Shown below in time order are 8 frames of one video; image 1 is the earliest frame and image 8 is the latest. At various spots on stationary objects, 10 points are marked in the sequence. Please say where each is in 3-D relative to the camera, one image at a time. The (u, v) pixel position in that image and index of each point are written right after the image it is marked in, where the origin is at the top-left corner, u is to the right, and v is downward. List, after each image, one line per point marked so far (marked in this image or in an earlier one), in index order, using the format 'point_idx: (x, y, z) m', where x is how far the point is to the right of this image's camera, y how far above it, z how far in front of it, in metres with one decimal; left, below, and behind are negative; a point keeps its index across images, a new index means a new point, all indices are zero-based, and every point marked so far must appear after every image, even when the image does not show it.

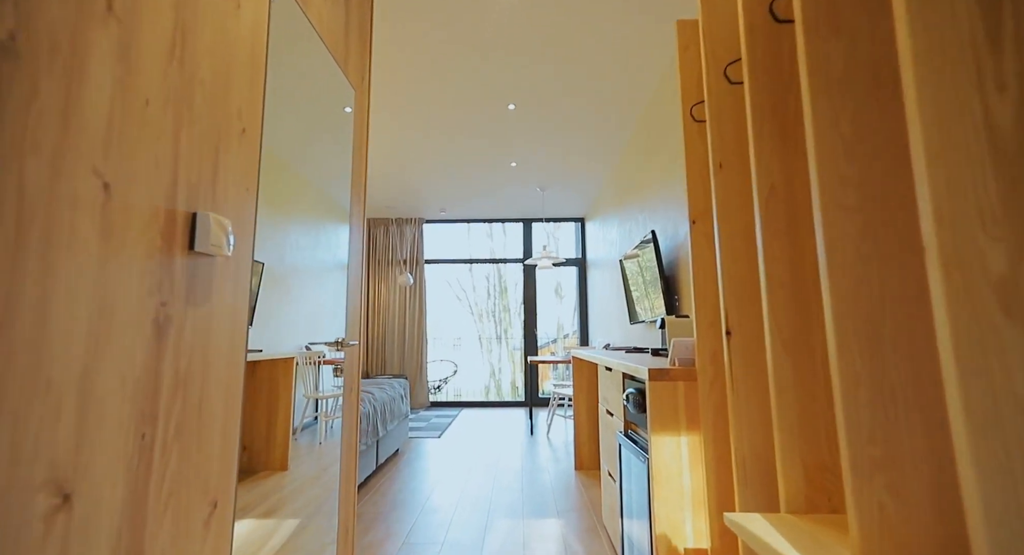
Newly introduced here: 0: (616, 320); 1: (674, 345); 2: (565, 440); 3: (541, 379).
0: (+1.1, -0.4, +4.7) m
1: (+0.5, -0.2, +1.4) m
2: (+0.5, -1.6, +4.5) m
3: (+0.4, -1.5, +6.5) m
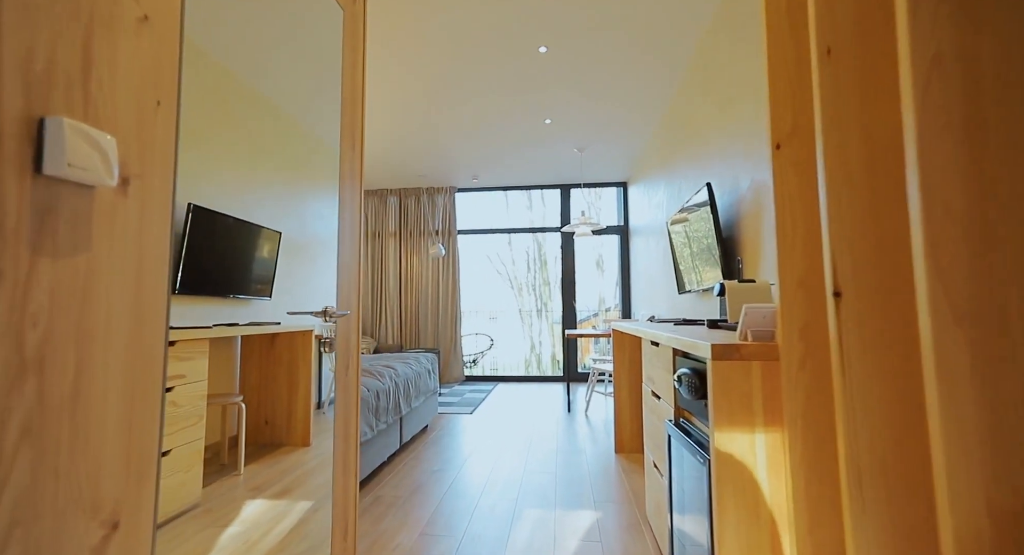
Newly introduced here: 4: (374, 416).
0: (+1.4, -0.1, +4.3) m
1: (+0.6, -0.1, +1.1) m
2: (+0.9, -1.3, +4.2) m
3: (+1.0, -1.0, +6.2) m
4: (-0.7, -0.7, +2.4) m
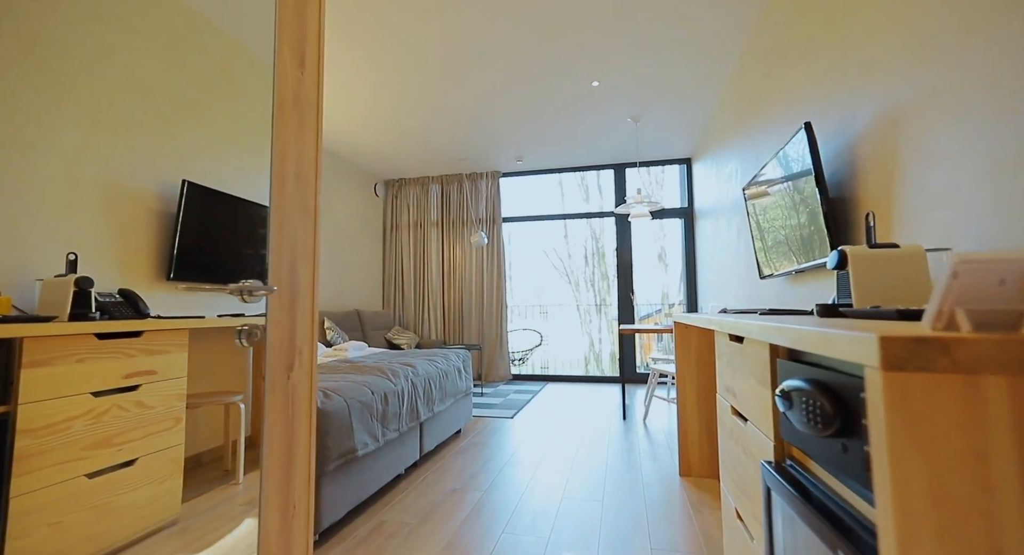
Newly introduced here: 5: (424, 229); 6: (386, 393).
0: (+1.8, 0.0, +3.6) m
1: (+0.5, 0.0, +0.5) m
2: (+1.2, -1.2, +3.6) m
3: (+1.6, -0.9, +5.6) m
4: (-0.6, -0.7, +2.0) m
5: (-1.2, +0.7, +6.2) m
6: (-0.6, -0.5, +2.1) m
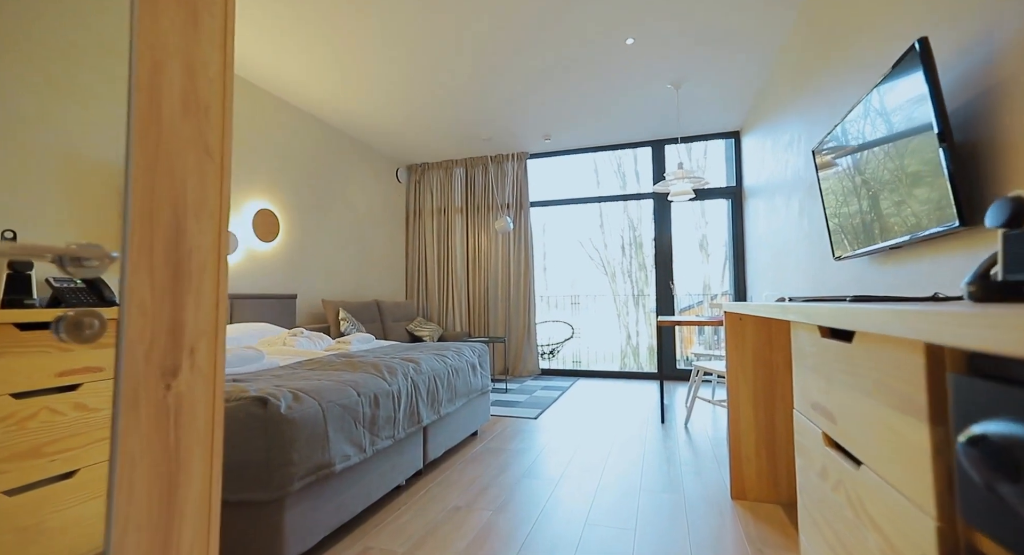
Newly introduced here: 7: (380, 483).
0: (+1.9, +0.1, +3.1) m
1: (+0.4, 0.0, +0.1) m
2: (+1.4, -1.1, +3.1) m
3: (+1.9, -0.8, +5.1) m
4: (-0.6, -0.6, +1.7) m
5: (-0.8, +0.8, +5.9) m
6: (-0.5, -0.5, +1.8) m
7: (-0.5, -0.8, +1.8) m
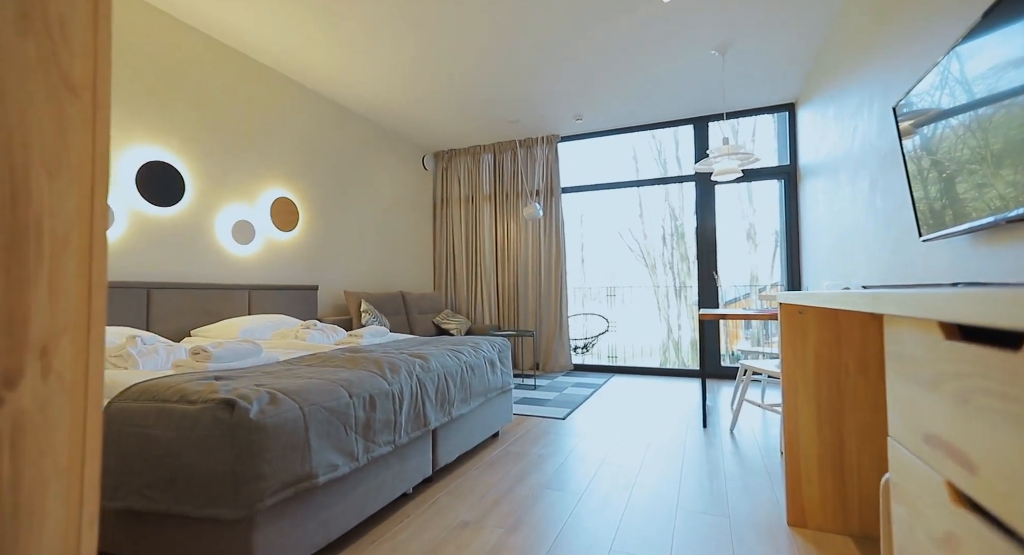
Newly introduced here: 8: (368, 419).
0: (+2.1, +0.2, +2.7) m
1: (+0.3, +0.1, -0.1) m
2: (+1.6, -1.0, +2.8) m
3: (+2.2, -0.7, +4.7) m
4: (-0.5, -0.5, +1.5) m
5: (-0.5, +0.9, +5.7) m
6: (-0.5, -0.4, +1.6) m
7: (-0.5, -0.8, +1.6) m
8: (-0.5, -0.5, +1.6) m
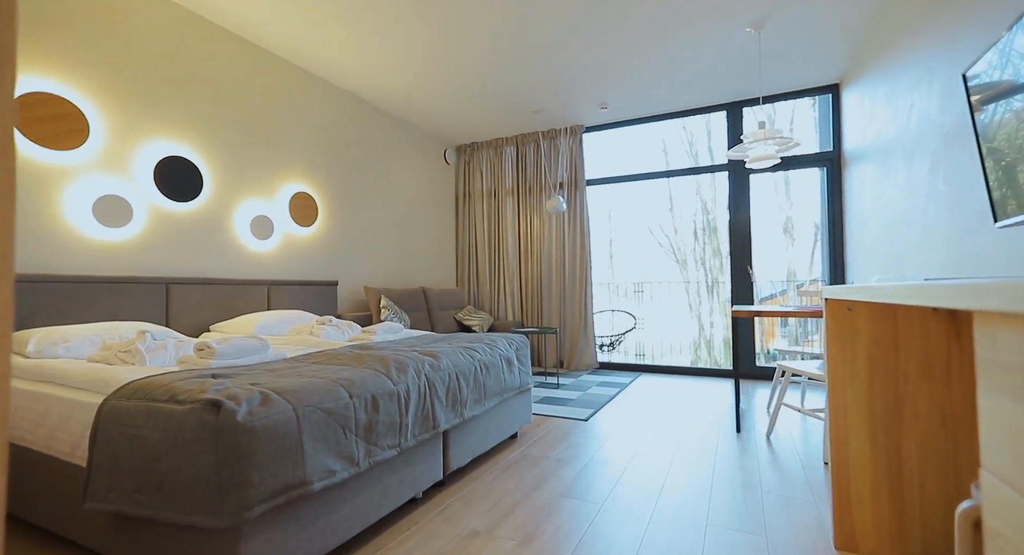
0: (+2.2, +0.2, +2.4) m
1: (+0.3, +0.1, -0.3) m
2: (+1.7, -0.9, +2.5) m
3: (+2.4, -0.6, +4.4) m
4: (-0.5, -0.5, +1.4) m
5: (-0.2, +1.0, +5.6) m
6: (-0.5, -0.4, +1.5) m
7: (-0.4, -0.8, +1.5) m
8: (-0.5, -0.5, +1.5) m
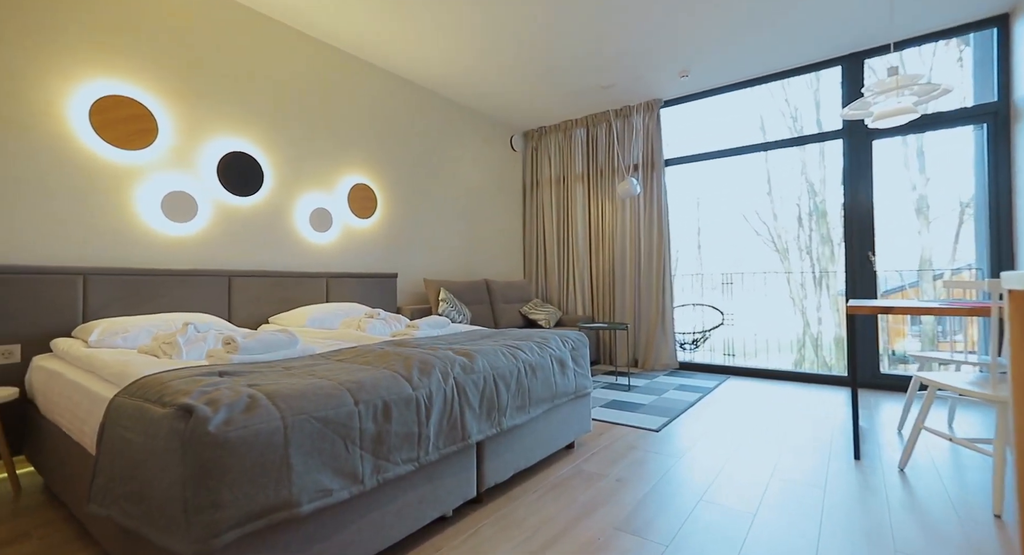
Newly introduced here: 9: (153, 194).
0: (+2.4, +0.3, +1.7) m
1: (0.0, +0.1, -0.6) m
2: (+1.9, -0.9, +1.9) m
3: (+3.0, -0.5, +3.7) m
4: (-0.4, -0.5, +1.2) m
5: (+0.6, +1.1, +5.2) m
6: (-0.4, -0.4, +1.3) m
7: (-0.3, -0.7, +1.3) m
8: (-0.4, -0.4, +1.3) m
9: (-2.0, +0.5, +2.5) m
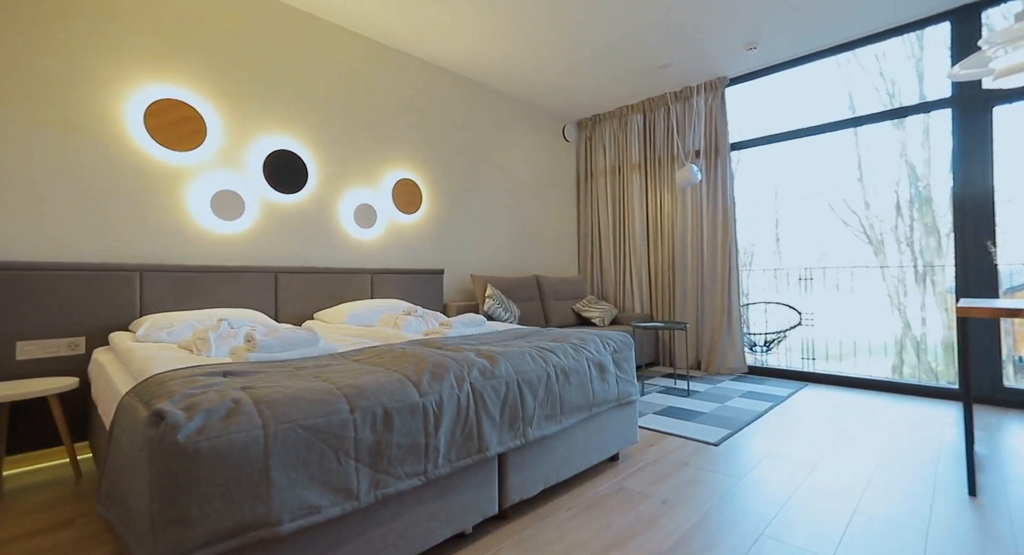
0: (+2.5, +0.3, +1.2) m
1: (-0.2, +0.1, -0.8) m
2: (+2.0, -0.9, +1.5) m
3: (+3.4, -0.5, +3.0) m
4: (-0.4, -0.5, +1.1) m
5: (+1.2, +1.1, +4.9) m
6: (-0.3, -0.4, +1.2) m
7: (-0.3, -0.7, +1.2) m
8: (-0.3, -0.4, +1.2) m
9: (-1.8, +0.5, +2.6) m
